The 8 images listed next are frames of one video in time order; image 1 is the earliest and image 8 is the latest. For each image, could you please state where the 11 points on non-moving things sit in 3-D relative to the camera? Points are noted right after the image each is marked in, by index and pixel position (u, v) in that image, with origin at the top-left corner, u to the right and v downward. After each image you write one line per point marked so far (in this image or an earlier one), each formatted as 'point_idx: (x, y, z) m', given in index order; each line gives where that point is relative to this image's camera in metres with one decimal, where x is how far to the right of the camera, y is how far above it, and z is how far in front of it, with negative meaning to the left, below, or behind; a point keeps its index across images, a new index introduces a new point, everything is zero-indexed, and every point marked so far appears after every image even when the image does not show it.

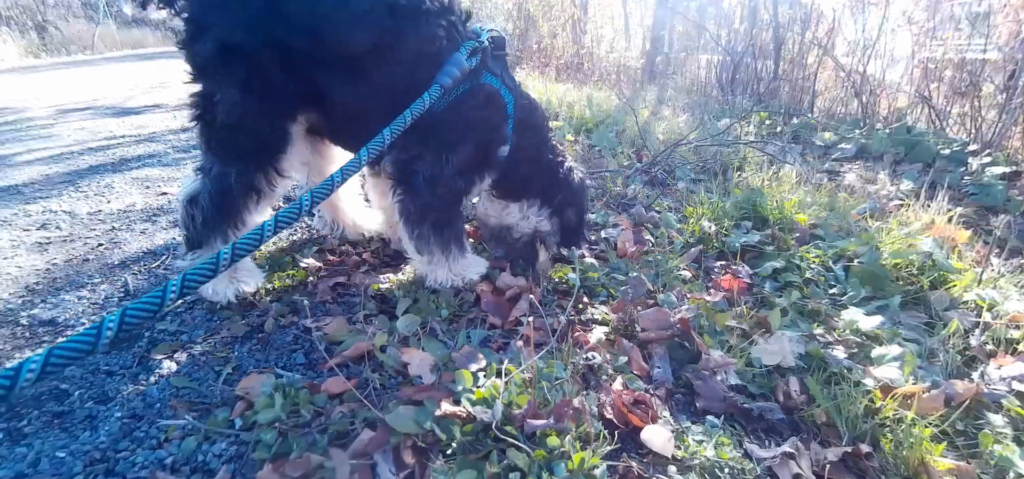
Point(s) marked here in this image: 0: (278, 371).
0: (-0.7, -0.4, +1.8) m
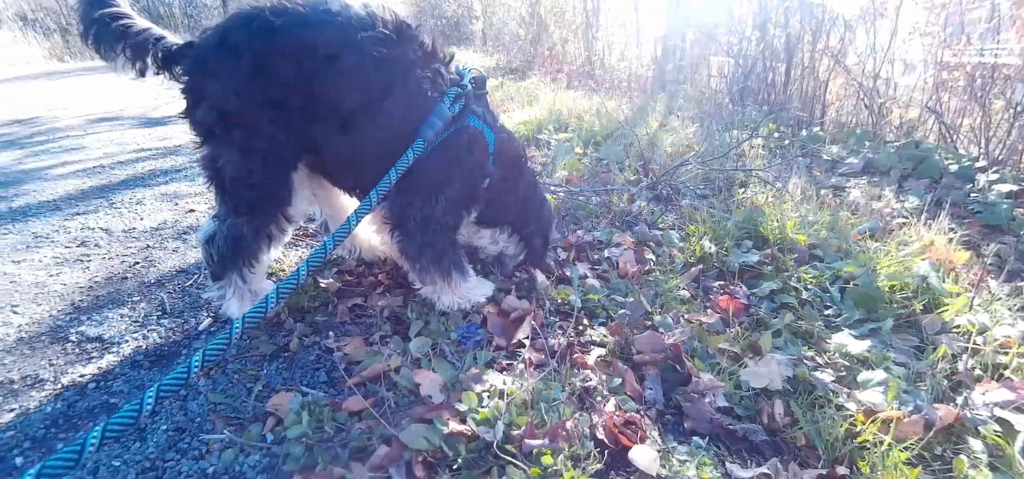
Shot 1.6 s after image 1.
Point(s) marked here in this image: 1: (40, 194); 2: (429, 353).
0: (-0.7, -0.5, +2.0) m
1: (-3.4, +0.3, +4.1) m
2: (-0.3, -0.4, +2.2) m
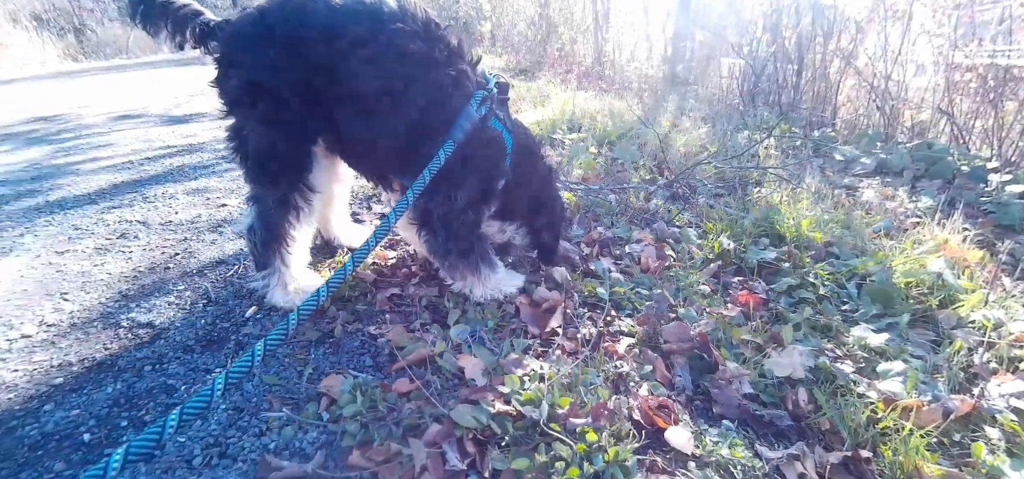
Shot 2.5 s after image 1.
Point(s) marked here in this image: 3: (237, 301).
0: (-0.6, -0.5, +2.1) m
1: (-3.3, +0.4, +4.2) m
2: (-0.2, -0.4, +2.3) m
3: (-1.3, -0.3, +2.7) m
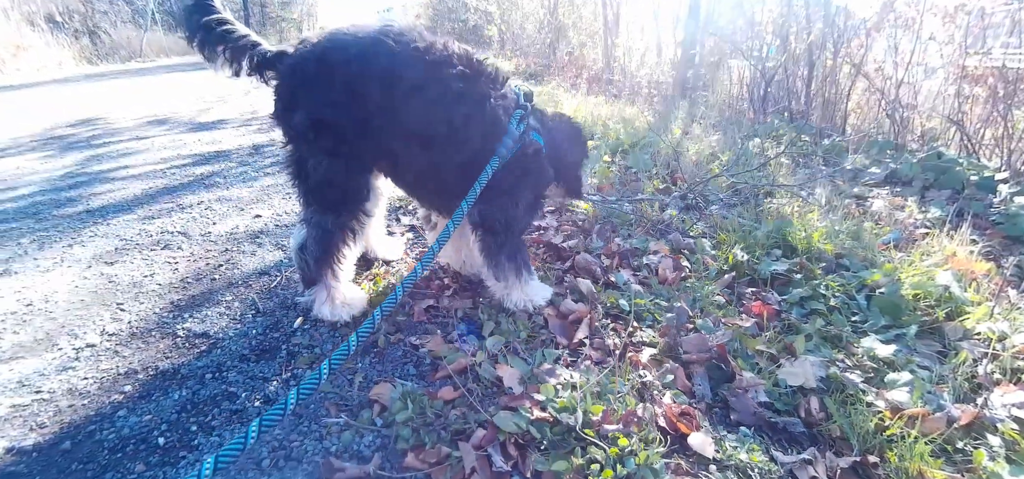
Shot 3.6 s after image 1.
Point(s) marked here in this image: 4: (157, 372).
0: (-0.4, -0.5, +2.2) m
1: (-3.1, +0.3, +4.5) m
2: (0.0, -0.5, +2.4) m
3: (-1.2, -0.4, +2.9) m
4: (-1.5, -0.6, +2.4) m
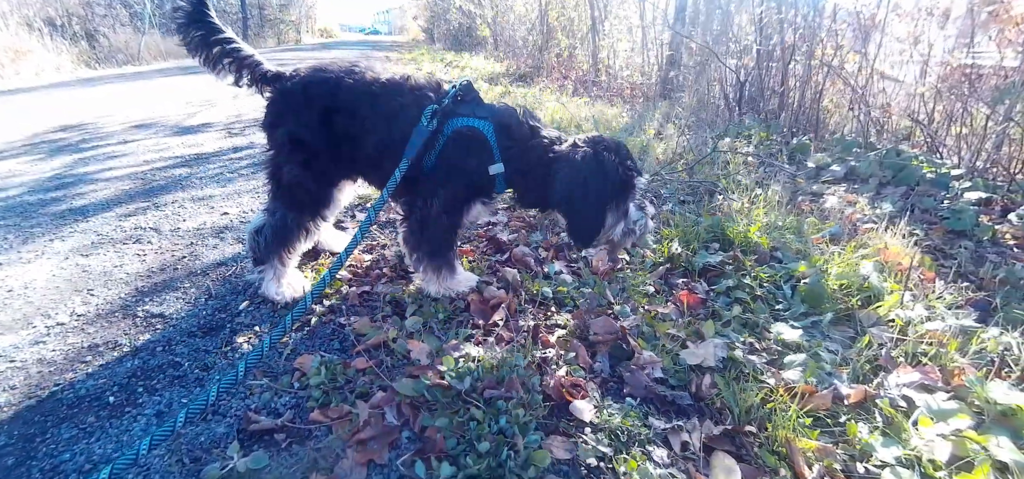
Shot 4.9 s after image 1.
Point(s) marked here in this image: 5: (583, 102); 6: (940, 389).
0: (-0.8, -0.5, +2.5) m
1: (-3.5, +0.4, +4.7) m
2: (-0.4, -0.4, +2.7) m
3: (-1.6, -0.3, +3.2) m
4: (-1.9, -0.5, +2.7) m
5: (+1.2, +2.3, +9.4) m
6: (+2.4, -0.8, +3.1) m
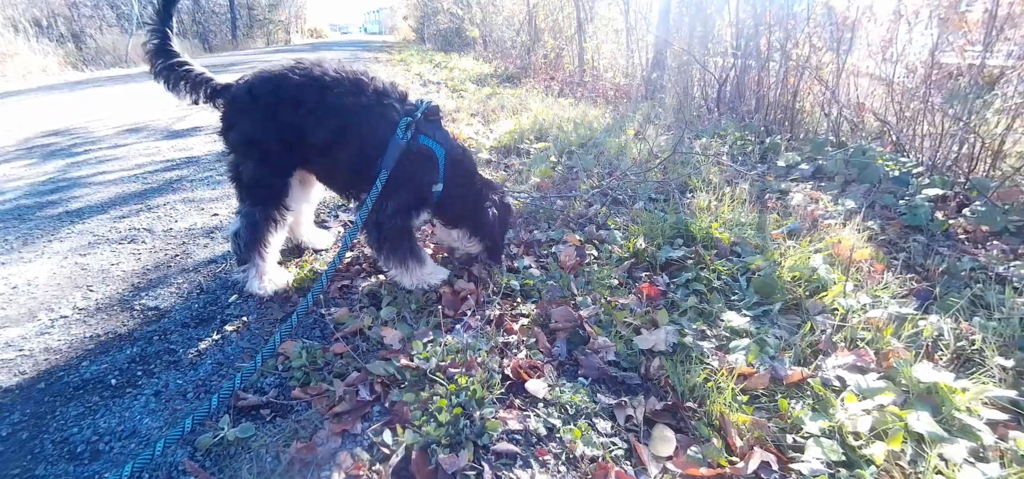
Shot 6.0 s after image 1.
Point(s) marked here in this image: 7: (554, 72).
0: (-1.0, -0.5, +2.8) m
1: (-3.7, +0.4, +5.0) m
2: (-0.6, -0.4, +3.0) m
3: (-1.7, -0.3, +3.4) m
4: (-2.1, -0.5, +3.0) m
5: (+0.9, +2.3, +9.6) m
6: (+2.2, -0.8, +3.4) m
7: (+0.8, +3.5, +11.7) m
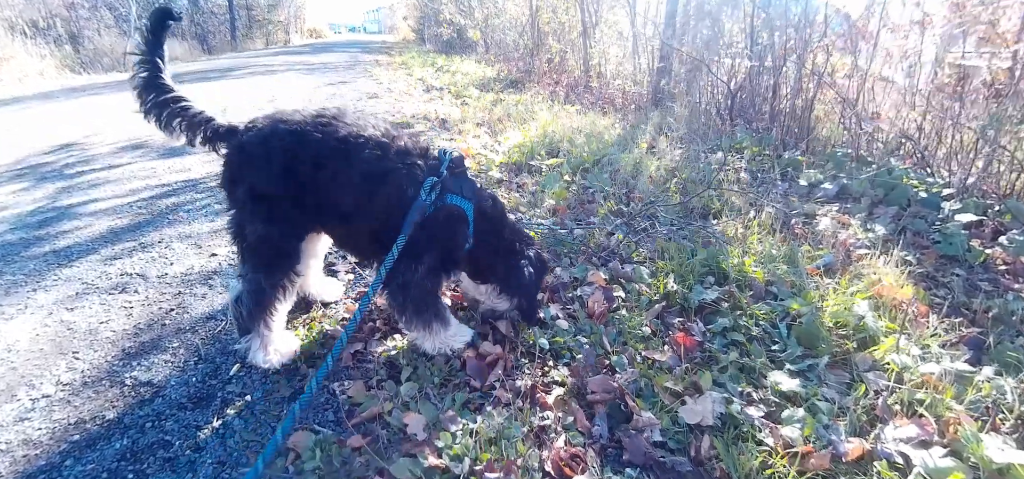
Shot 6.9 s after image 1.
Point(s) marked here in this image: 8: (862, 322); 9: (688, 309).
0: (-0.9, -0.8, +2.5) m
1: (-3.6, +0.1, +4.7) m
2: (-0.5, -0.7, +2.7) m
3: (-1.6, -0.6, +3.1) m
4: (-1.9, -0.8, +2.6) m
5: (+1.0, +2.0, +9.3) m
6: (+2.4, -1.1, +3.1) m
7: (+0.9, +3.2, +11.3) m
8: (+2.5, -0.6, +4.0) m
9: (+1.3, -0.5, +4.3) m
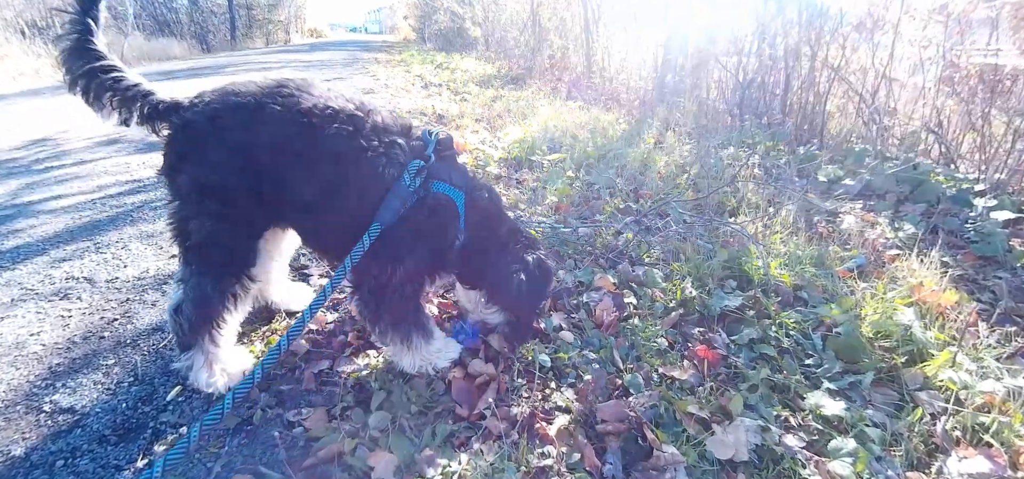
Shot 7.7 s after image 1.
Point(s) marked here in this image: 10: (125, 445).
0: (-0.9, -0.8, +2.0) m
1: (-3.6, +0.1, +4.2) m
2: (-0.5, -0.7, +2.2) m
3: (-1.6, -0.6, +2.6) m
4: (-1.9, -0.8, +2.2) m
5: (+1.1, +2.0, +8.8) m
6: (+2.3, -1.1, +2.6) m
7: (+1.0, +3.1, +10.8) m
8: (+2.4, -0.6, +3.5) m
9: (+1.3, -0.5, +3.8) m
10: (-1.5, -0.8, +2.2) m
